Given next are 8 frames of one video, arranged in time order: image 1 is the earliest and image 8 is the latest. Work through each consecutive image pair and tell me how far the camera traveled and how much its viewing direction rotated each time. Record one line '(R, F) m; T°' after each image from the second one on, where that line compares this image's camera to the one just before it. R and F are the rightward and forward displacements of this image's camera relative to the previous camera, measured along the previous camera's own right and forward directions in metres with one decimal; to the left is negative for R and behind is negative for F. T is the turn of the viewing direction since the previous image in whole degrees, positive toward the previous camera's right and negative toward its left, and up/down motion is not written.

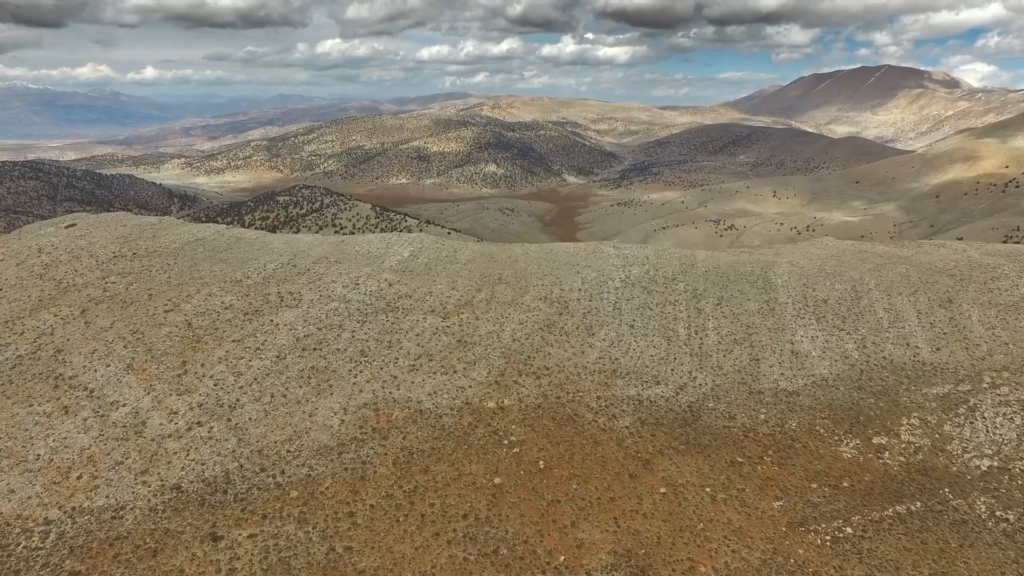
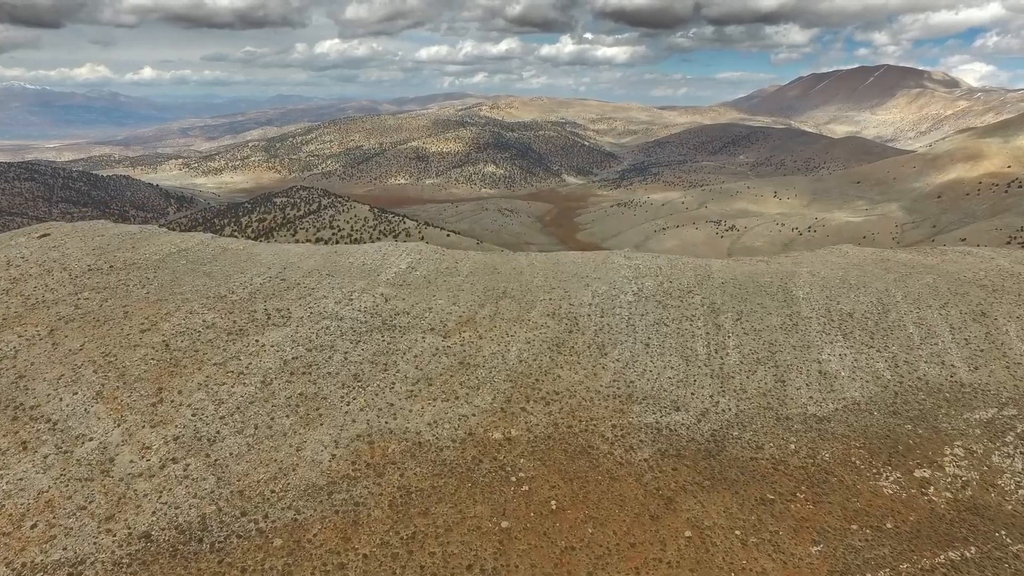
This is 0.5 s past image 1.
(-0.1, +0.8) m; 0°
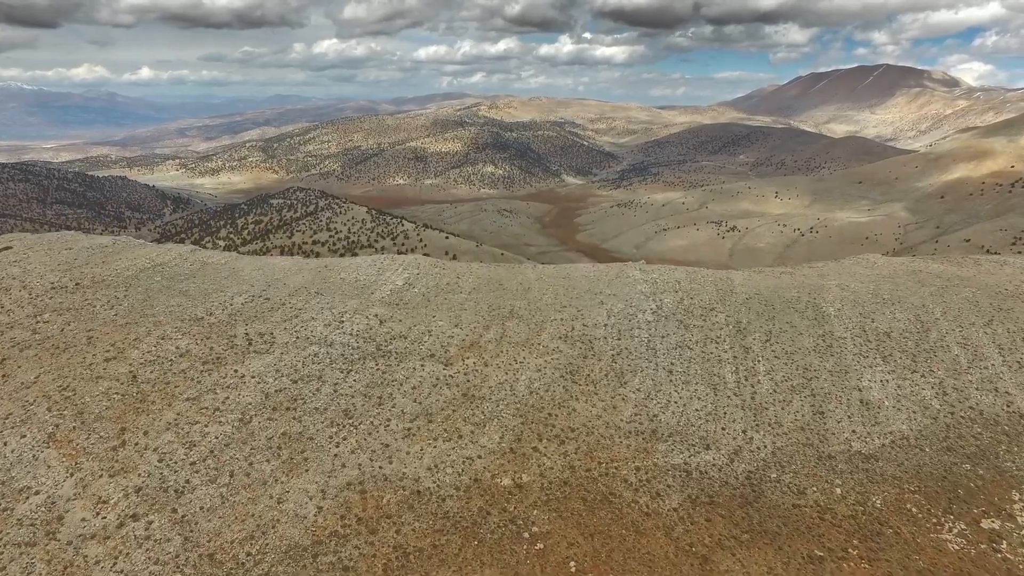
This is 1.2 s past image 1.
(-0.1, +1.1) m; 0°
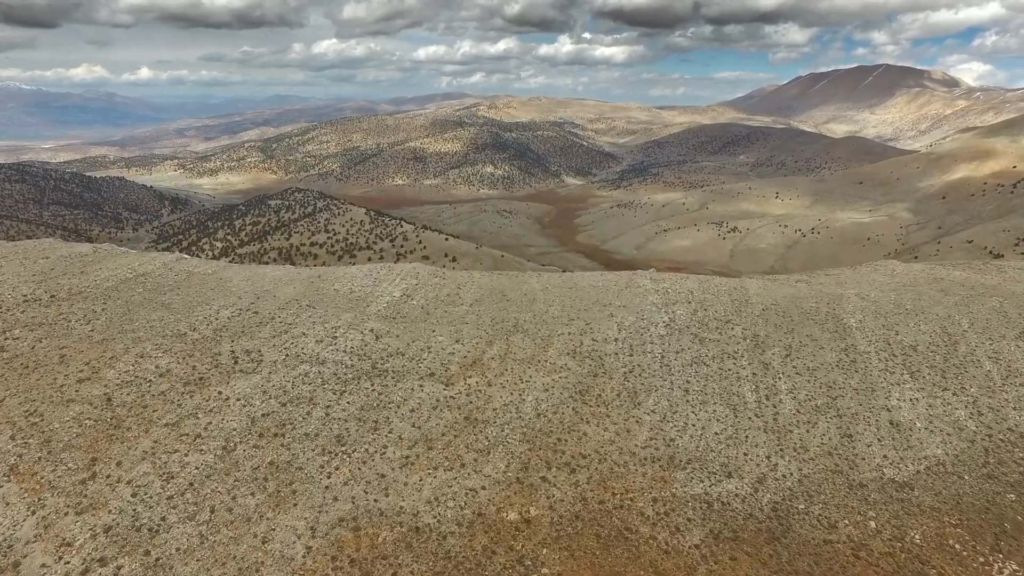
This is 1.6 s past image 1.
(-0.1, +0.6) m; 0°
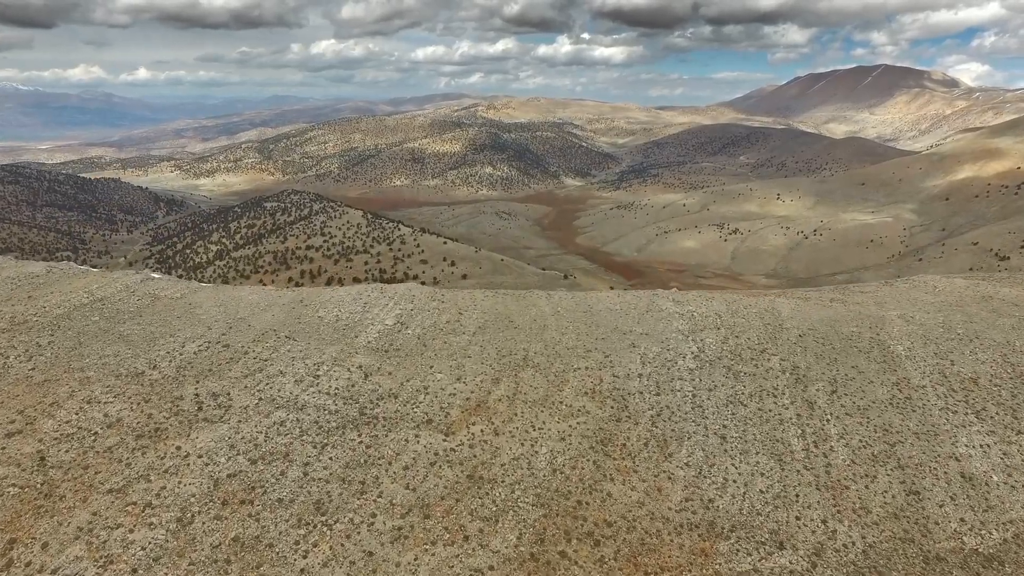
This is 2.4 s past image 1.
(-0.1, +1.2) m; 0°
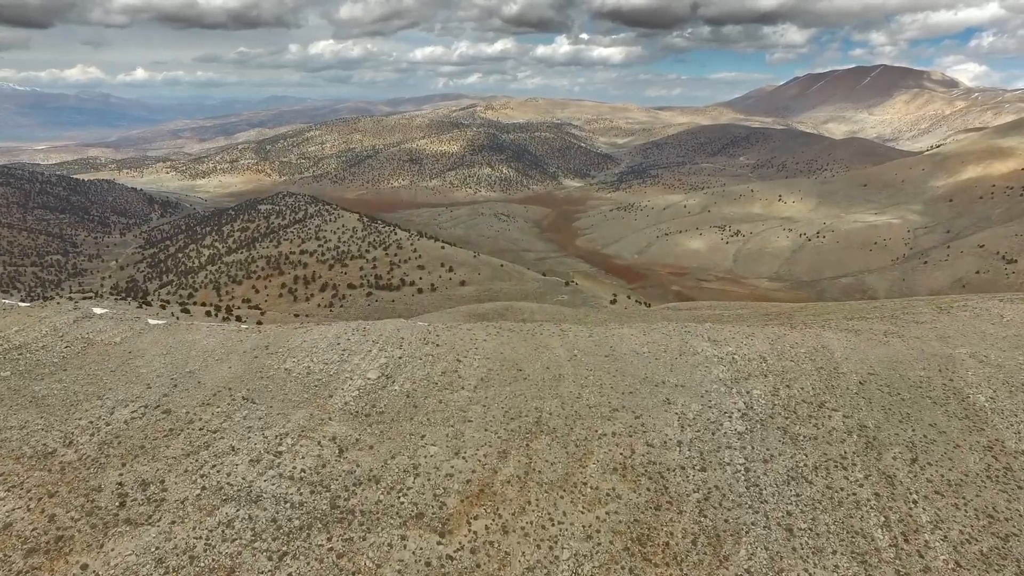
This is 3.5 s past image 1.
(-0.1, +1.6) m; 0°
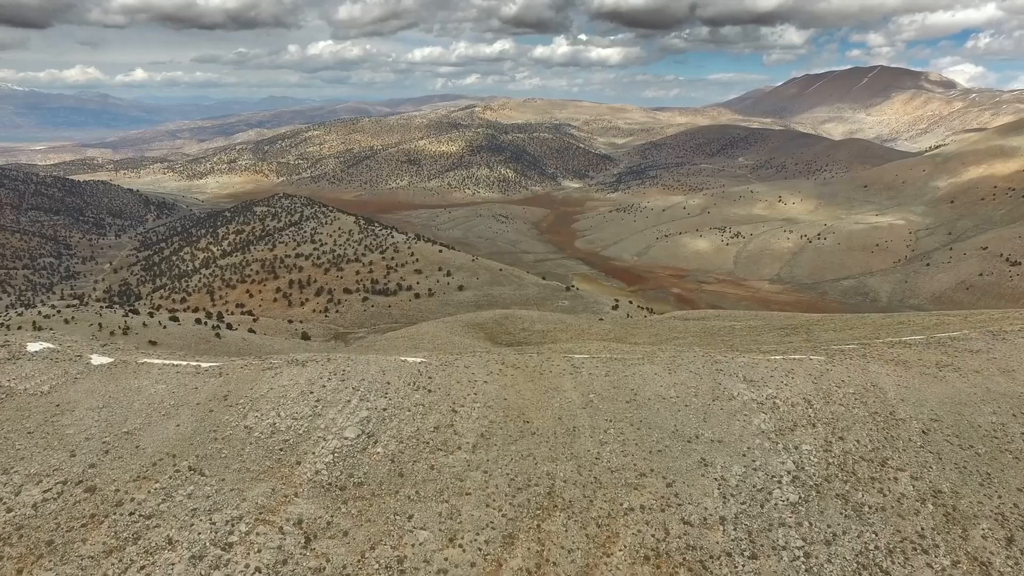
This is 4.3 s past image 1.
(-0.1, +1.2) m; 0°
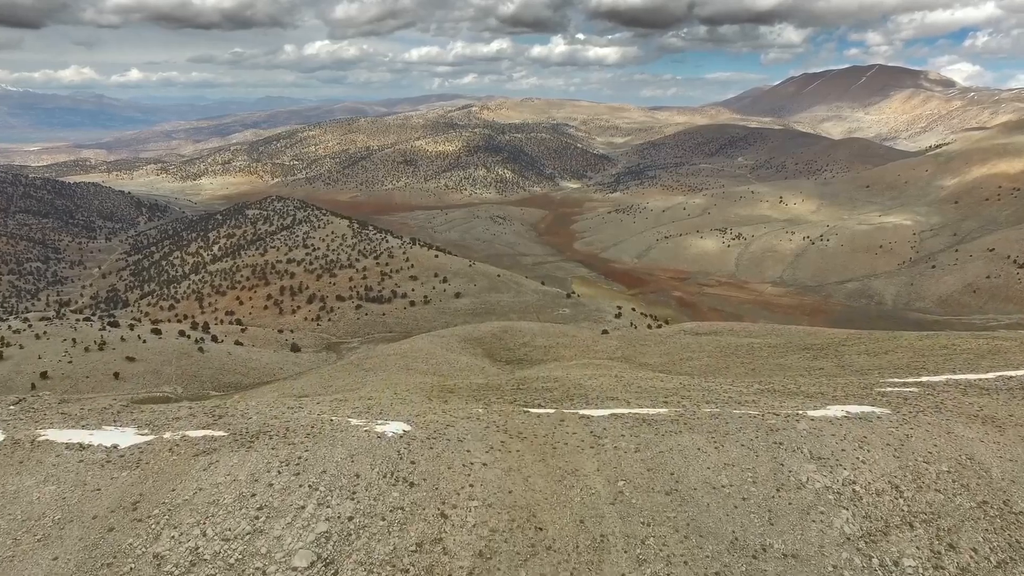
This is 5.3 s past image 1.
(-0.1, +1.8) m; 0°
